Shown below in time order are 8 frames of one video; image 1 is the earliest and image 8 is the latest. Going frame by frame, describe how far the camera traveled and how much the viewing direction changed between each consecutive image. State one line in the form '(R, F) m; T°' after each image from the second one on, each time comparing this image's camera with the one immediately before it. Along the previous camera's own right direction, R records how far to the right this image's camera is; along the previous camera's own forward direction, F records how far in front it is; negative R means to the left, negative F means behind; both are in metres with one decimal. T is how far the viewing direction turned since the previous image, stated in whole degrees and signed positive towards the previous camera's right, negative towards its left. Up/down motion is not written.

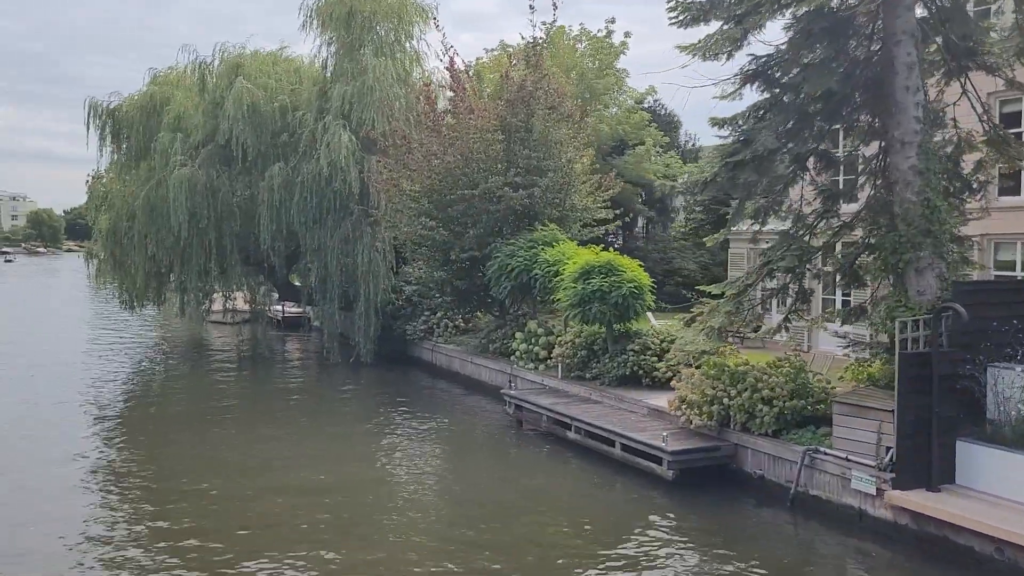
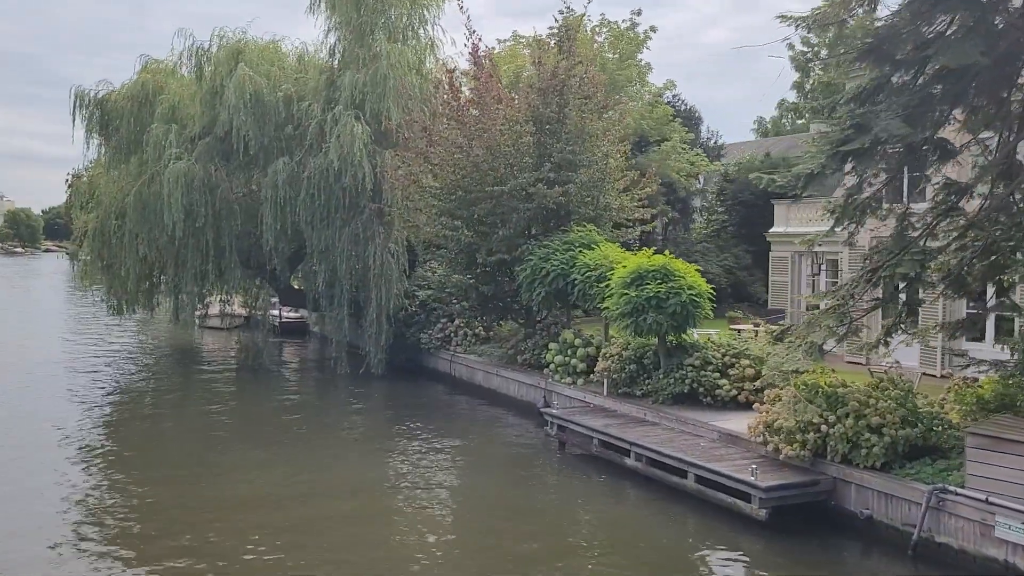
(-0.8, +1.5) m; +1°
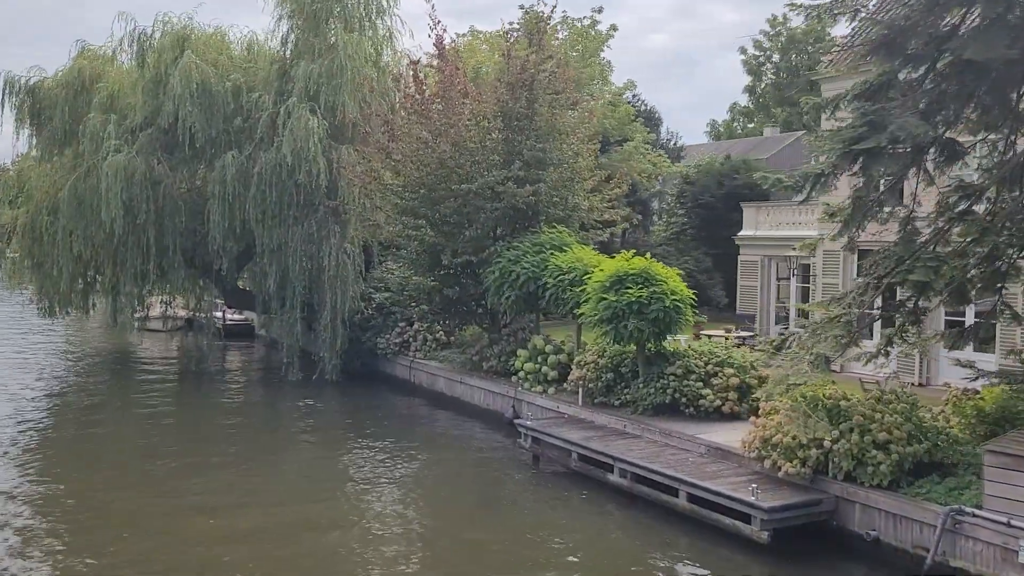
(-0.4, +0.7) m; +4°
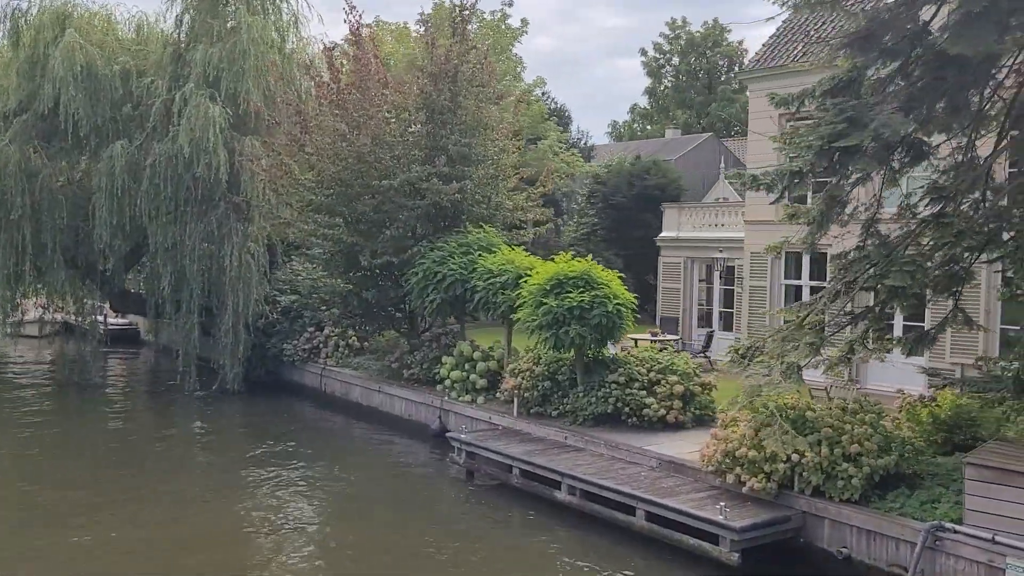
(-0.5, +0.8) m; +7°
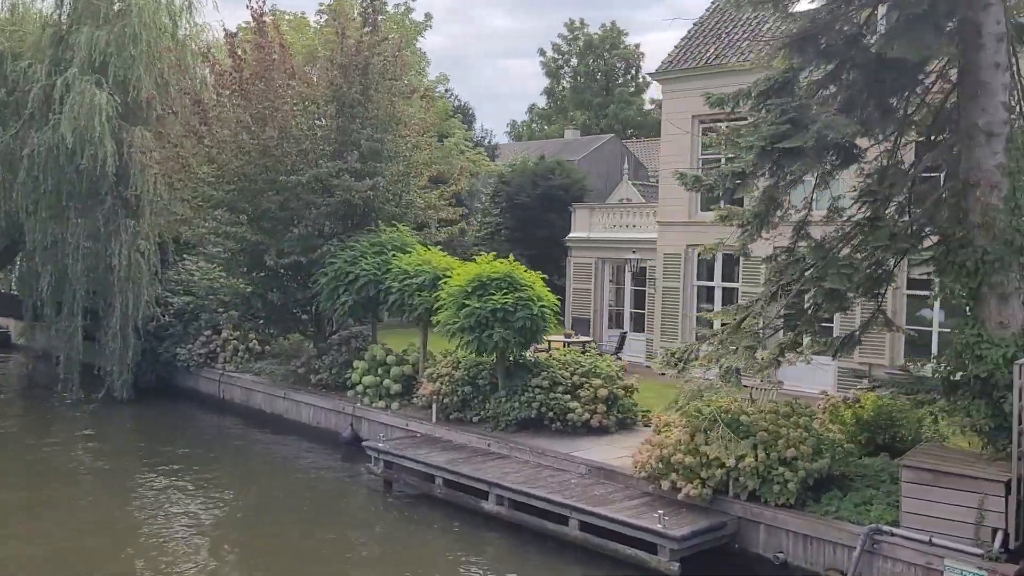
(-0.4, +0.4) m; +7°
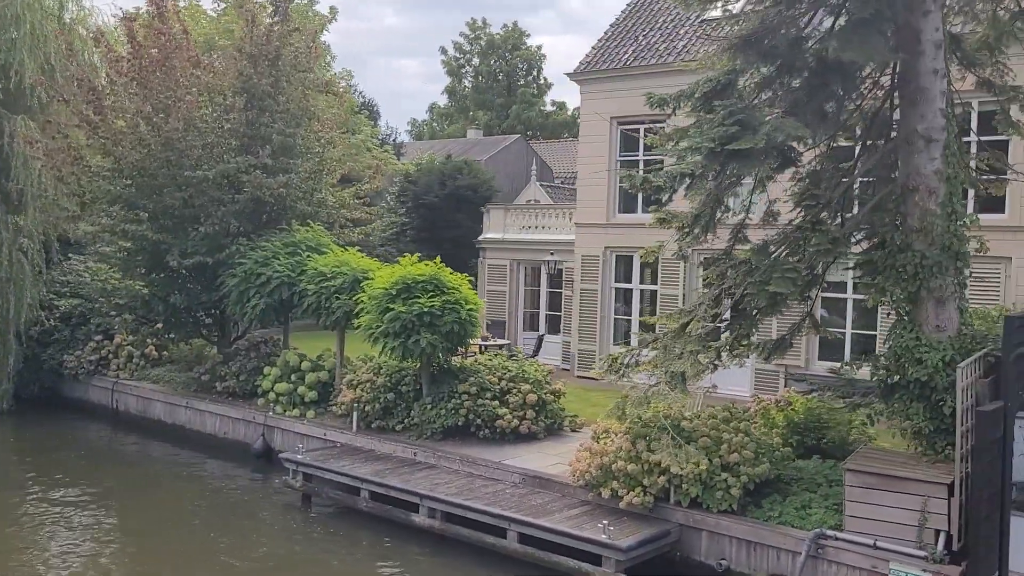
(-0.4, +0.4) m; +7°
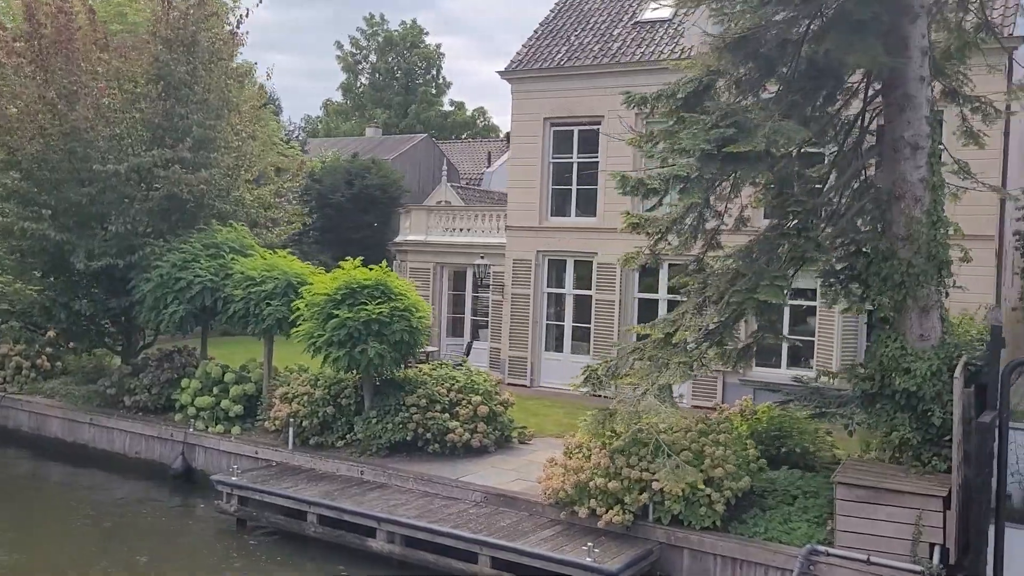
(-0.8, +0.6) m; +8°
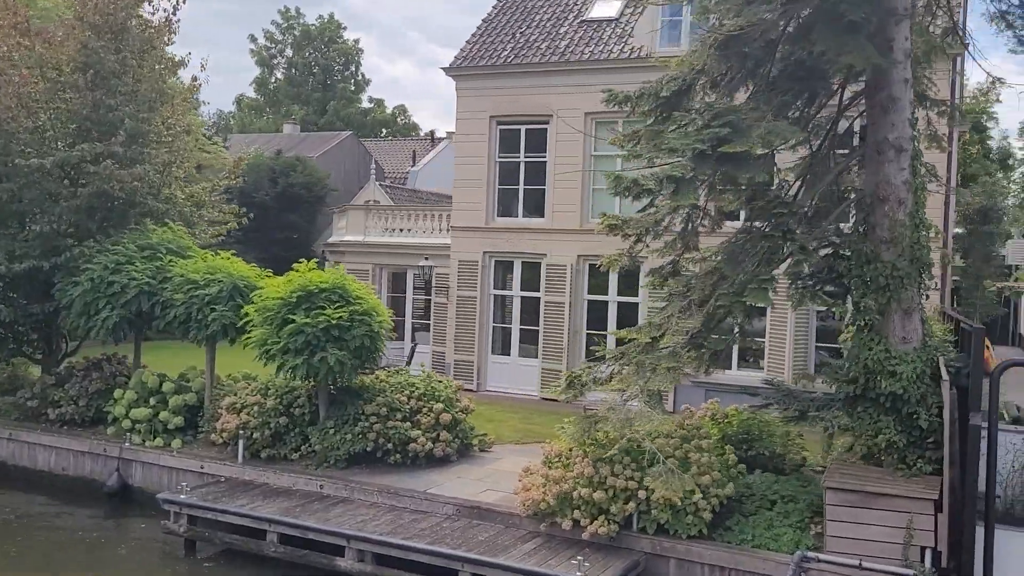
(-0.6, +0.3) m; +6°
